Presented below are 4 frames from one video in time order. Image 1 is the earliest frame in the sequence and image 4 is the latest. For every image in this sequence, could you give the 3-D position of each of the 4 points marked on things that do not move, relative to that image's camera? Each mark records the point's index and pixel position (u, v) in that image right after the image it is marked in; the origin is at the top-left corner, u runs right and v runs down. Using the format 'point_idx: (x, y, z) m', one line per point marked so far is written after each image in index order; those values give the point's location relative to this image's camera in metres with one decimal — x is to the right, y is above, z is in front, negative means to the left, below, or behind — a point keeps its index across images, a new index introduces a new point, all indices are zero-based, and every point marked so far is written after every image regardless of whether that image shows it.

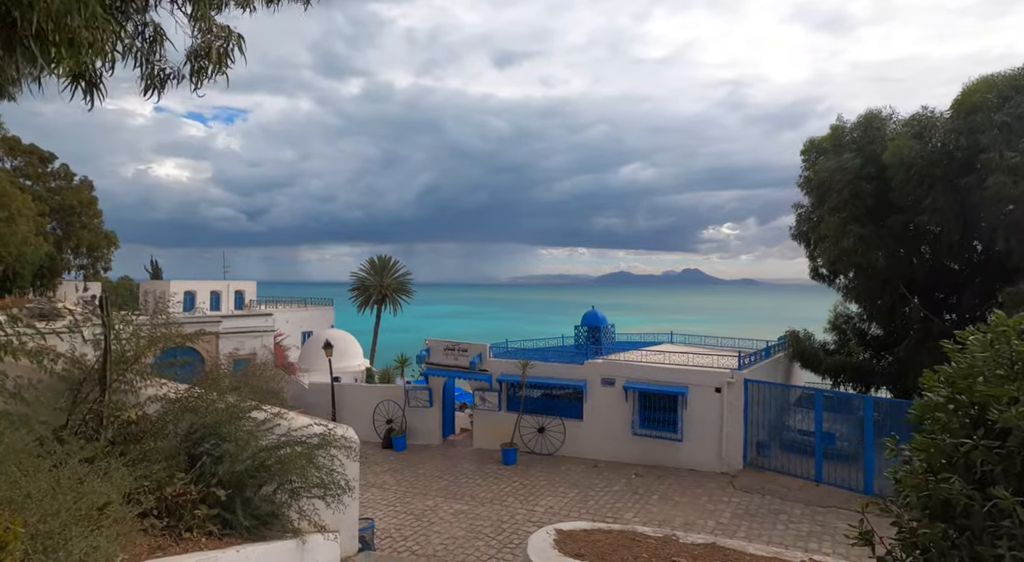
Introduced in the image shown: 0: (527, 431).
0: (+0.3, -3.4, +16.4) m
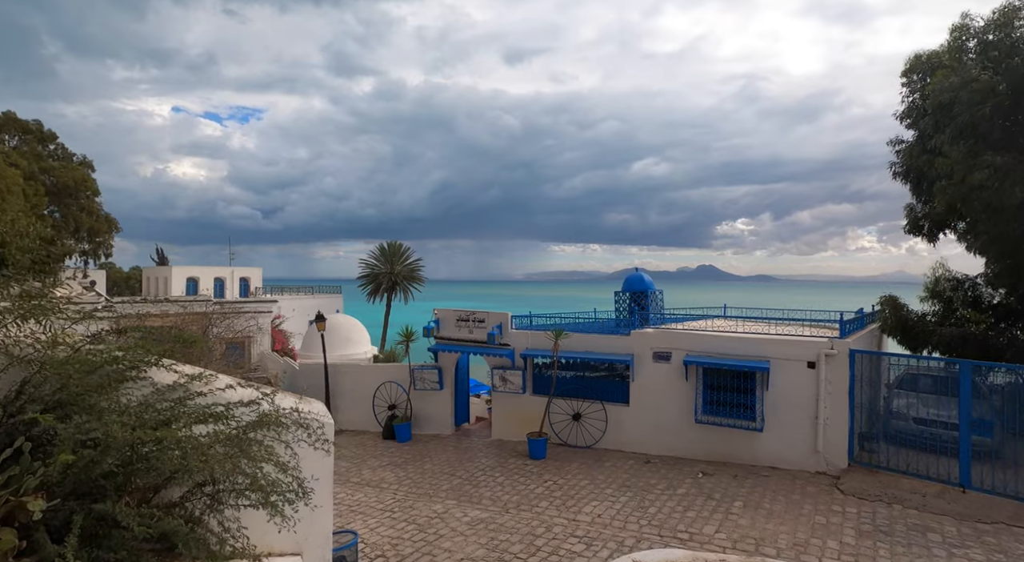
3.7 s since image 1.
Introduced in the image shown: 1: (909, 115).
0: (+0.9, -2.5, +13.3) m
1: (+7.0, +2.9, +12.7) m
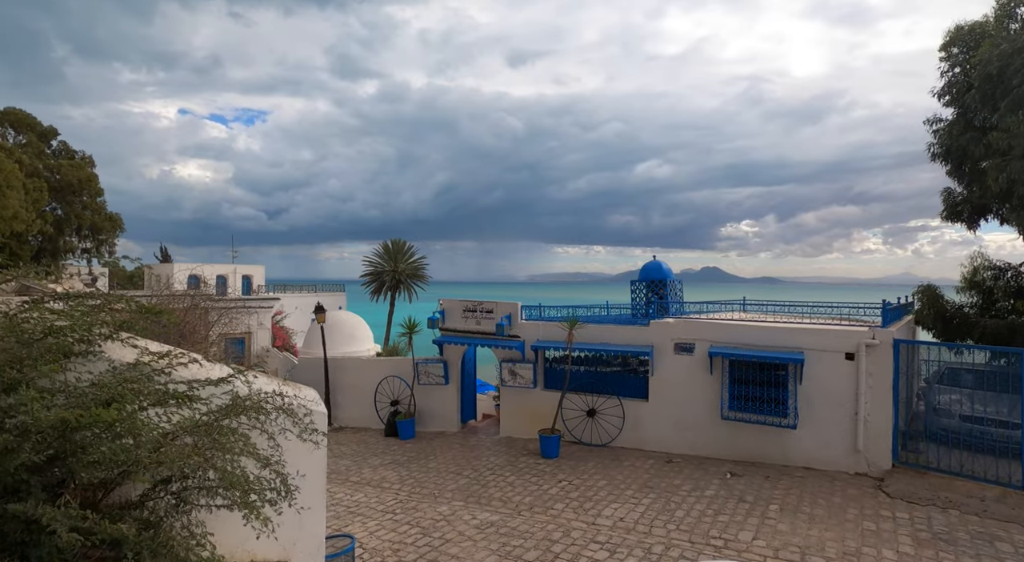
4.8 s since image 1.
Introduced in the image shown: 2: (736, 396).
0: (+1.1, -2.3, +12.5) m
1: (+7.2, +3.1, +11.9) m
2: (+3.4, -1.7, +10.7) m
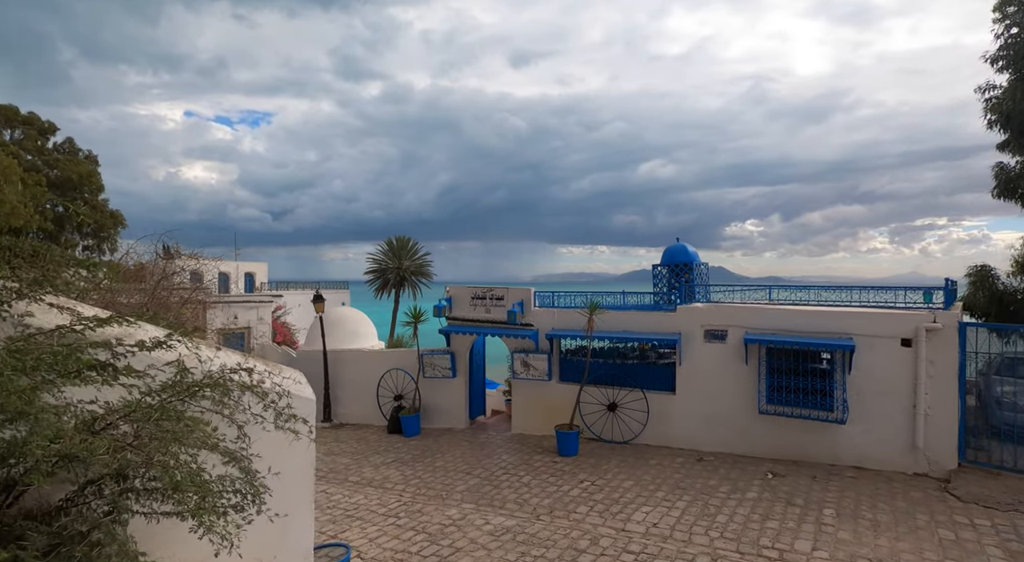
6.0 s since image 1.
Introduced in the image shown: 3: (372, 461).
0: (+1.3, -2.0, +11.5) m
1: (+7.4, +3.4, +10.8) m
2: (+3.6, -1.4, +9.7) m
3: (-2.1, -2.7, +10.9) m
